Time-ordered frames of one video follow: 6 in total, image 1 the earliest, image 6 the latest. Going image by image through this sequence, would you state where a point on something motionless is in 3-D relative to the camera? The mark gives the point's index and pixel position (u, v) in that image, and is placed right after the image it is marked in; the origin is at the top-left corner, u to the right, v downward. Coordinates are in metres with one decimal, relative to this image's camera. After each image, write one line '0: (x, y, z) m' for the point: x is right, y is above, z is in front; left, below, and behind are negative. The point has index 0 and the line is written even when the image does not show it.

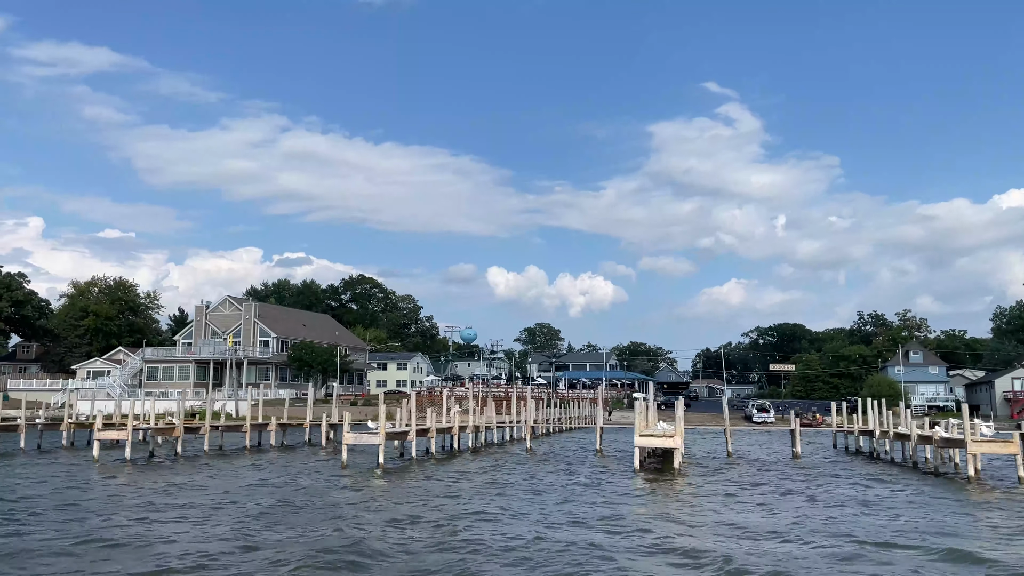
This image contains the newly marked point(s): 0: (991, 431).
0: (+10.7, -3.2, +17.9) m
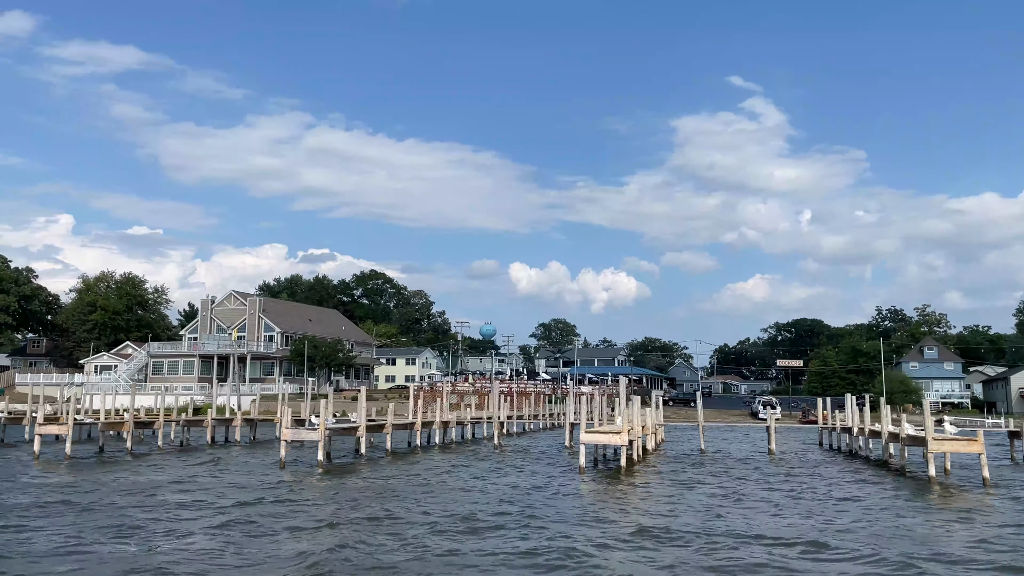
0: (+9.4, -3.0, +16.9) m
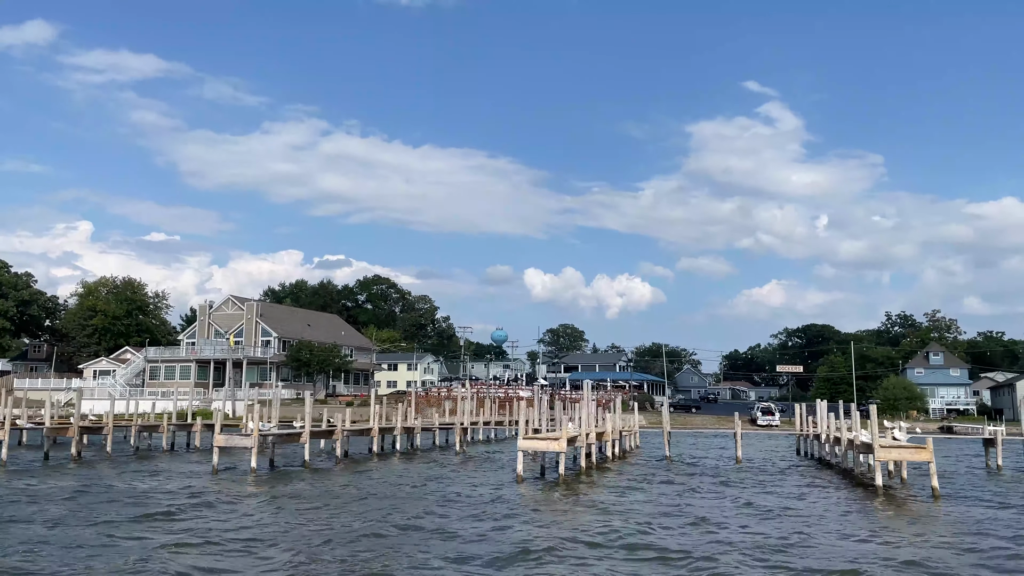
0: (+8.0, -3.0, +16.2) m
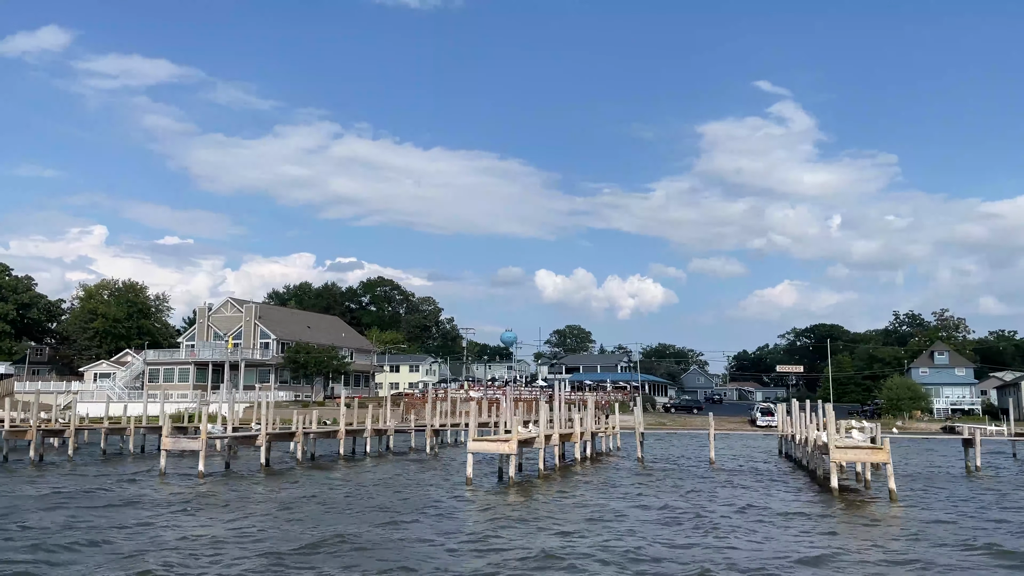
0: (+7.0, -2.9, +15.7) m
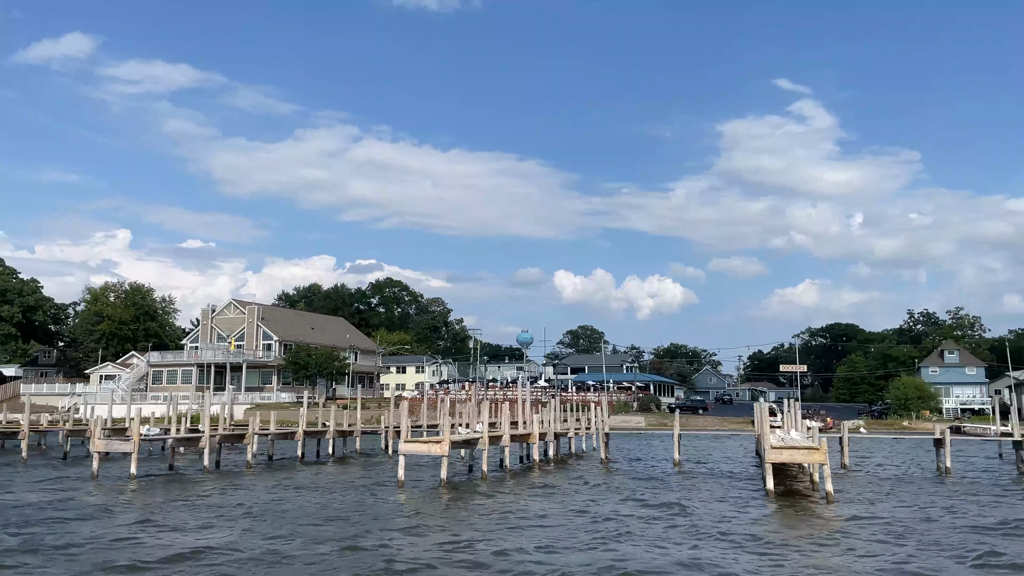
0: (+5.6, -2.8, +15.1) m
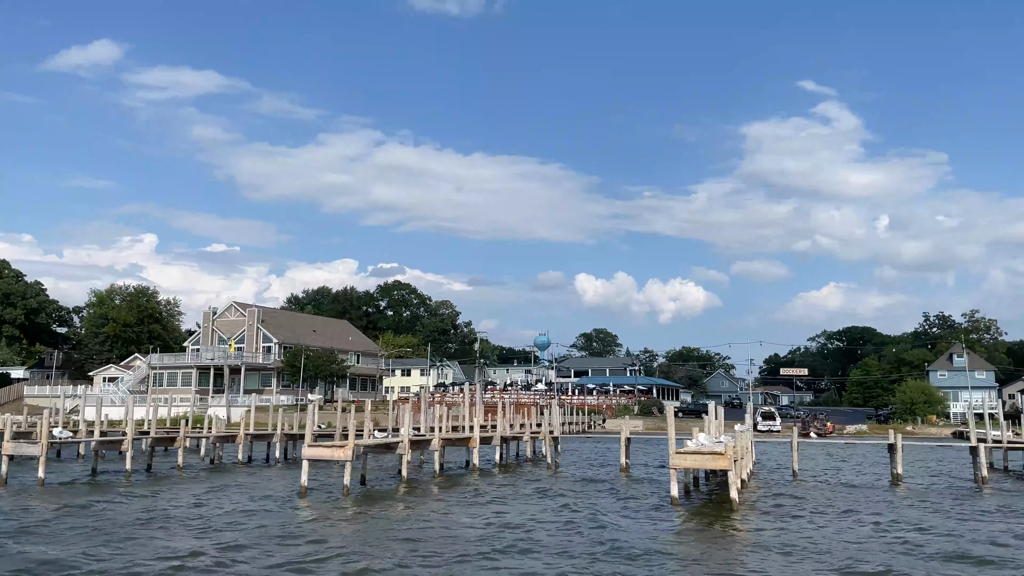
0: (+3.7, -2.8, +14.5) m
